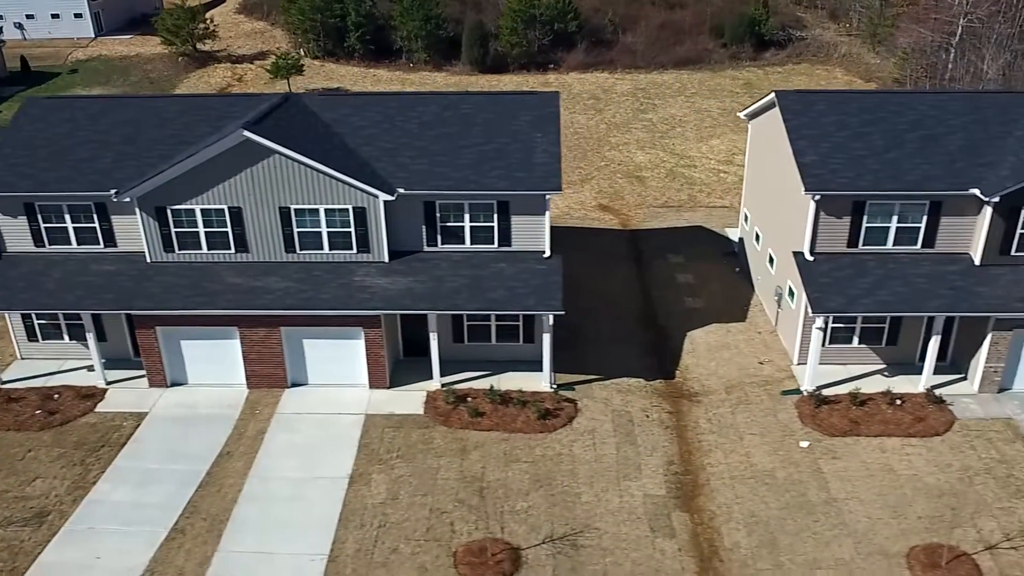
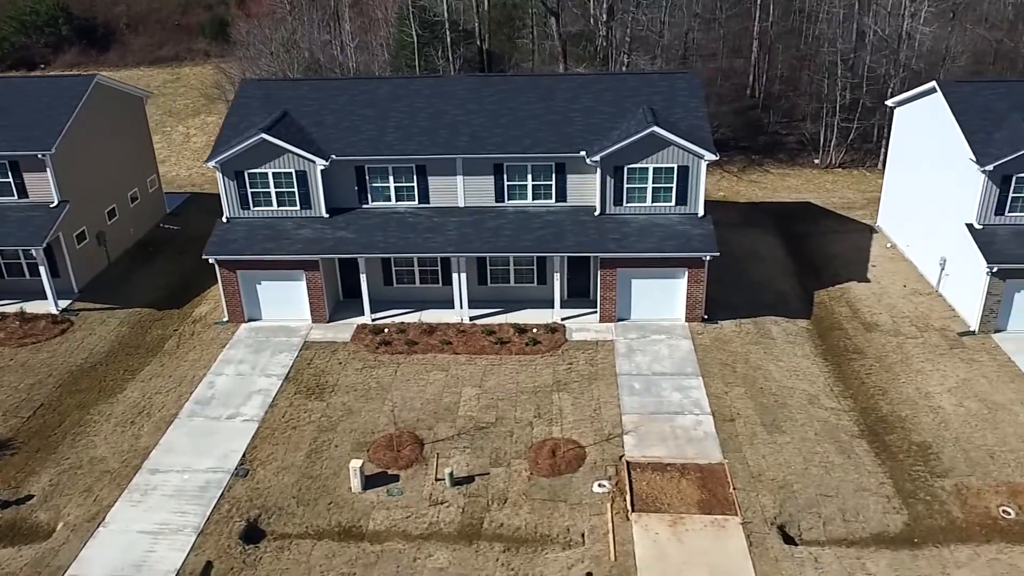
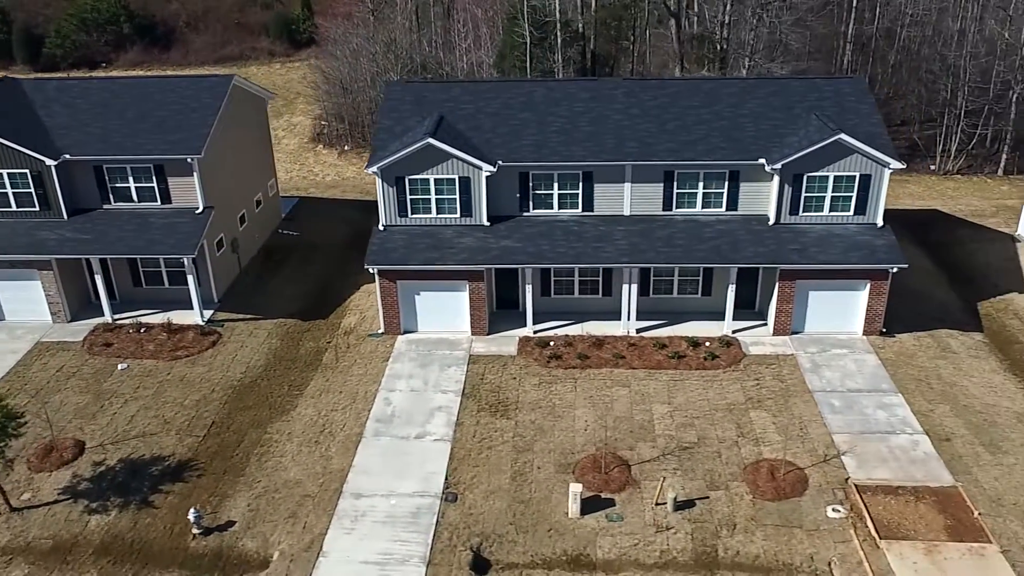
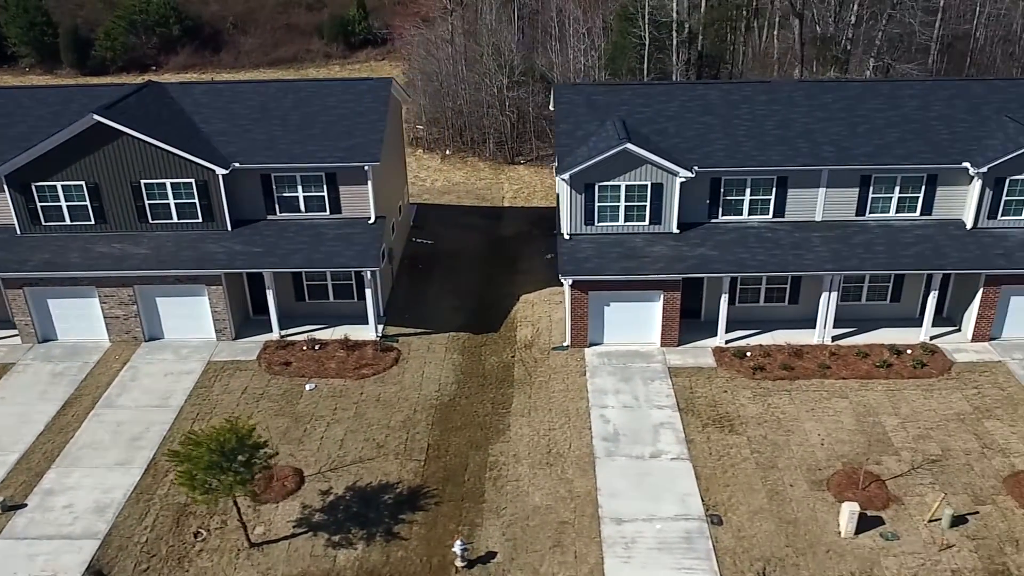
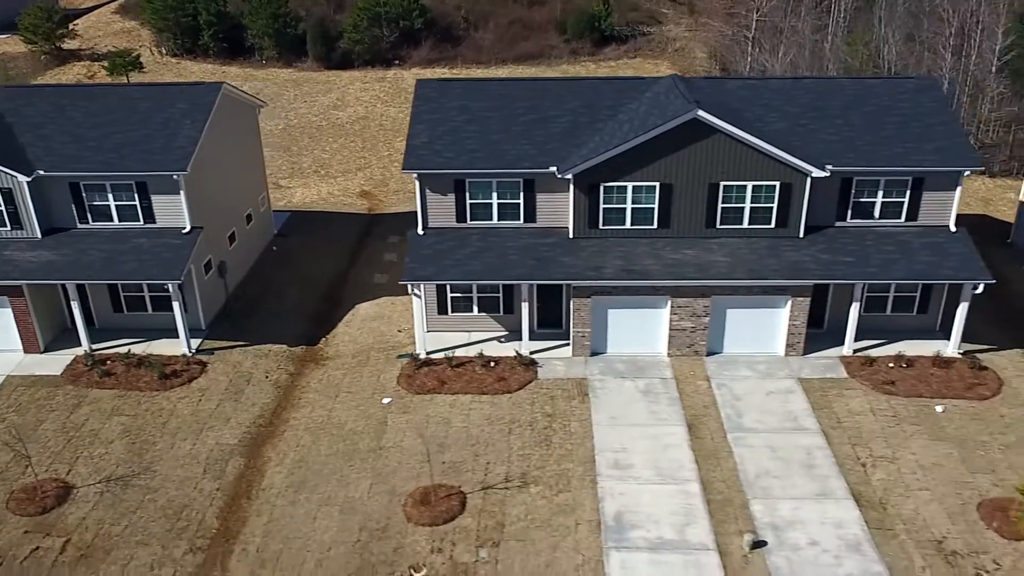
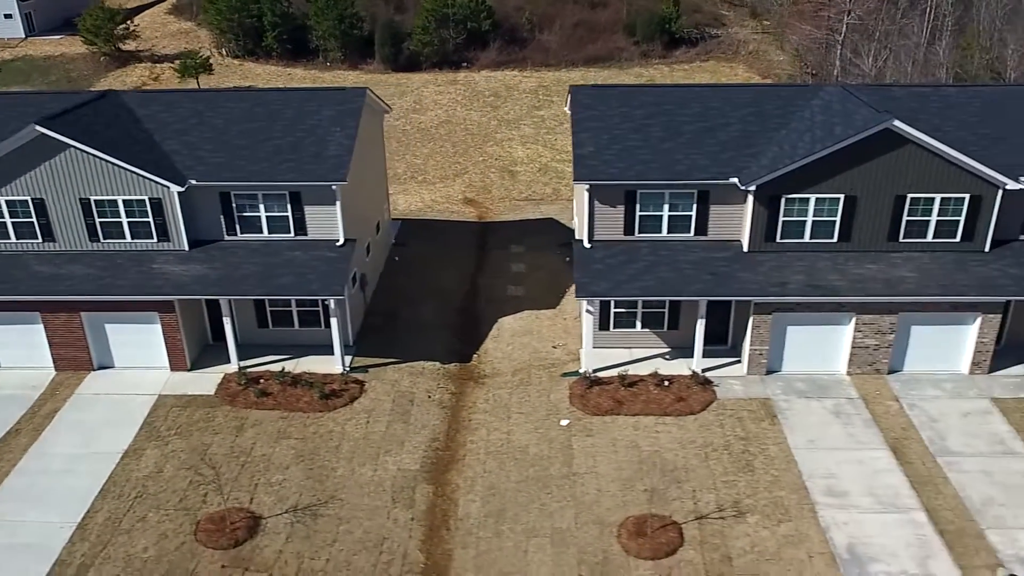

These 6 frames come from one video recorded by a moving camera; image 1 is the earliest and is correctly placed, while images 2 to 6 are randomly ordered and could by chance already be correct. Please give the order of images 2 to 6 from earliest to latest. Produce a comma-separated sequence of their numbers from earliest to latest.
6, 5, 4, 3, 2
